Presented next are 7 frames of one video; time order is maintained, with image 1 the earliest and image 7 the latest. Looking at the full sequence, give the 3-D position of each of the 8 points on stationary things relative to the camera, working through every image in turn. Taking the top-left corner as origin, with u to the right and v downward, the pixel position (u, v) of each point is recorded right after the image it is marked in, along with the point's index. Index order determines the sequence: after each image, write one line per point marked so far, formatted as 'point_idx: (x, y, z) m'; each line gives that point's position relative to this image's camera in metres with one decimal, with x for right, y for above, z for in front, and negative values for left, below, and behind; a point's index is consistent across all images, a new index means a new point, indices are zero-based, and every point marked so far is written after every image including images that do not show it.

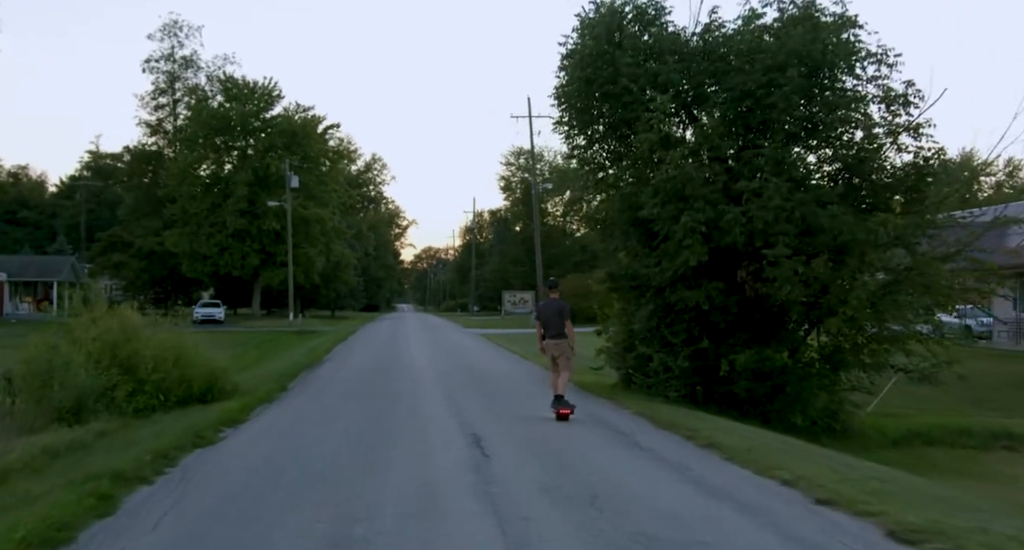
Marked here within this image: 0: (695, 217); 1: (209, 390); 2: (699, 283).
0: (+2.7, +0.9, +13.1) m
1: (-5.1, -1.9, +14.7) m
2: (+3.0, -0.1, +14.0) m
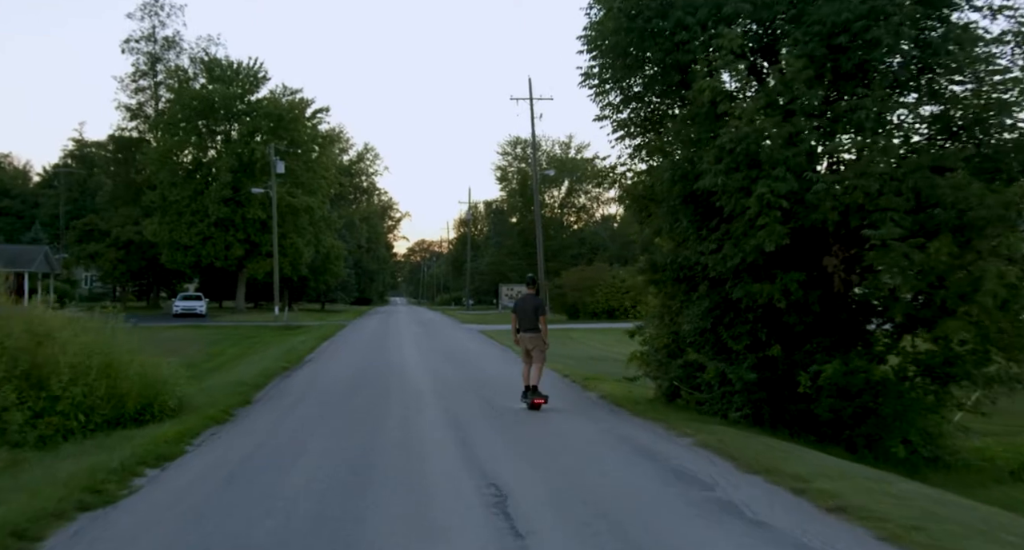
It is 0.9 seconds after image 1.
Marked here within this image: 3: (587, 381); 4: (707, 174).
0: (+3.0, +1.0, +10.1) m
1: (-4.8, -1.7, +11.6) m
2: (+3.2, 0.0, +11.0) m
3: (+1.5, -2.1, +17.3) m
4: (+2.4, +1.2, +10.7) m
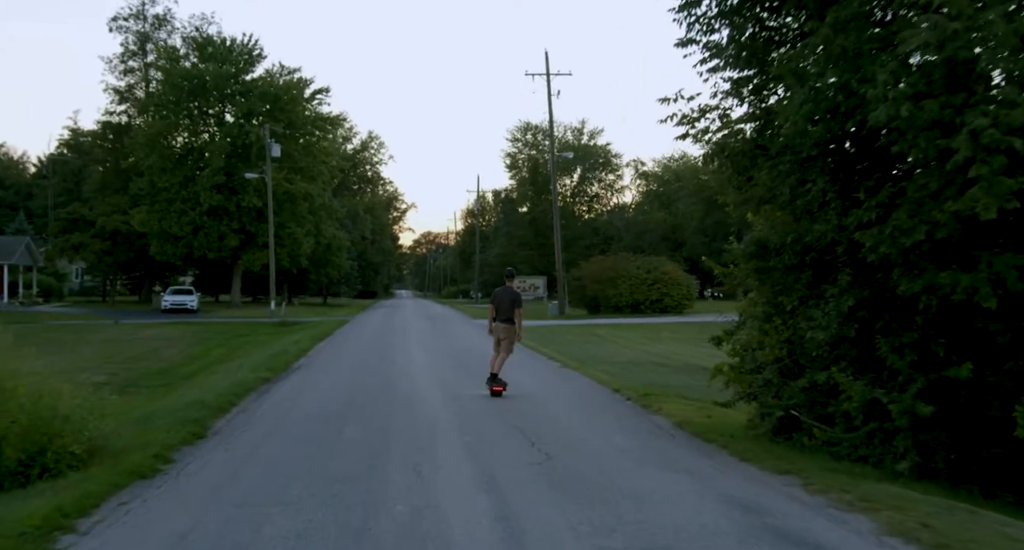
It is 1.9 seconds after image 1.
0: (+3.5, +1.1, +6.3) m
1: (-4.3, -1.6, +8.0) m
2: (+3.8, +0.1, +7.2) m
3: (+2.0, -1.9, +13.5) m
4: (+2.9, +1.4, +7.0) m
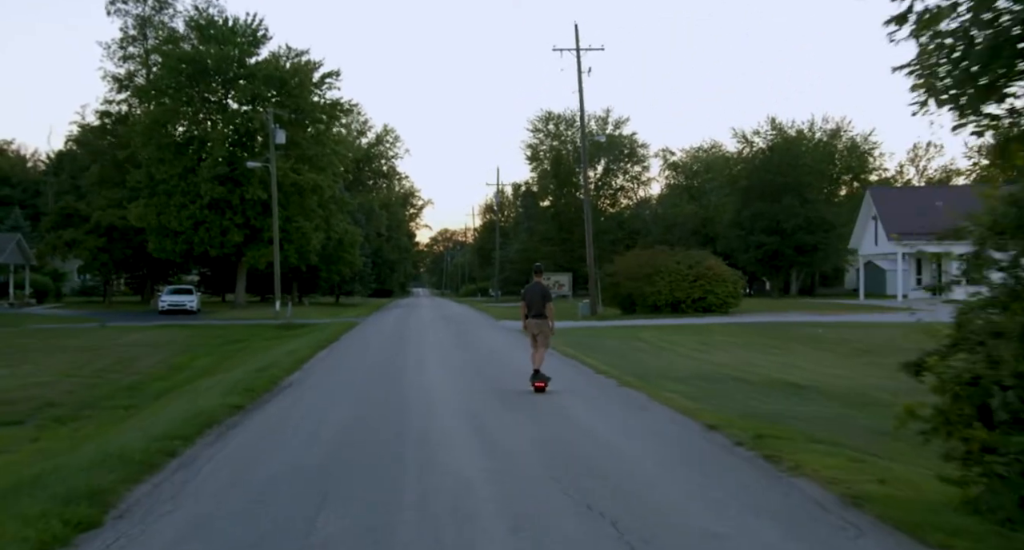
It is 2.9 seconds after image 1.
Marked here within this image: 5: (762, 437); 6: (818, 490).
0: (+4.0, +1.2, +2.2) m
1: (-3.7, -1.6, +4.0) m
2: (+4.3, +0.2, +3.1) m
3: (+2.7, -1.8, +9.5) m
4: (+3.4, +1.4, +2.9) m
5: (+2.7, -1.8, +9.5) m
6: (+2.6, -1.8, +7.4) m
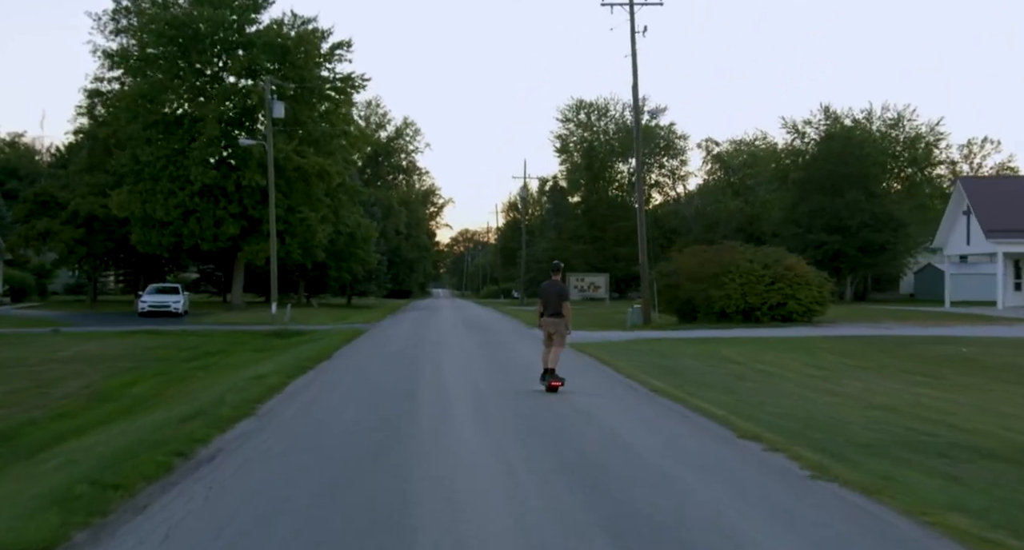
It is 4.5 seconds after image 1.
0: (+4.6, +1.3, -4.4) m
1: (-3.1, -1.5, -2.5) m
2: (+4.9, +0.3, -3.5) m
3: (+3.4, -1.7, +2.9) m
4: (+4.0, +1.5, -3.7) m
5: (+3.5, -1.7, +2.9) m
6: (+3.3, -1.8, +0.9) m
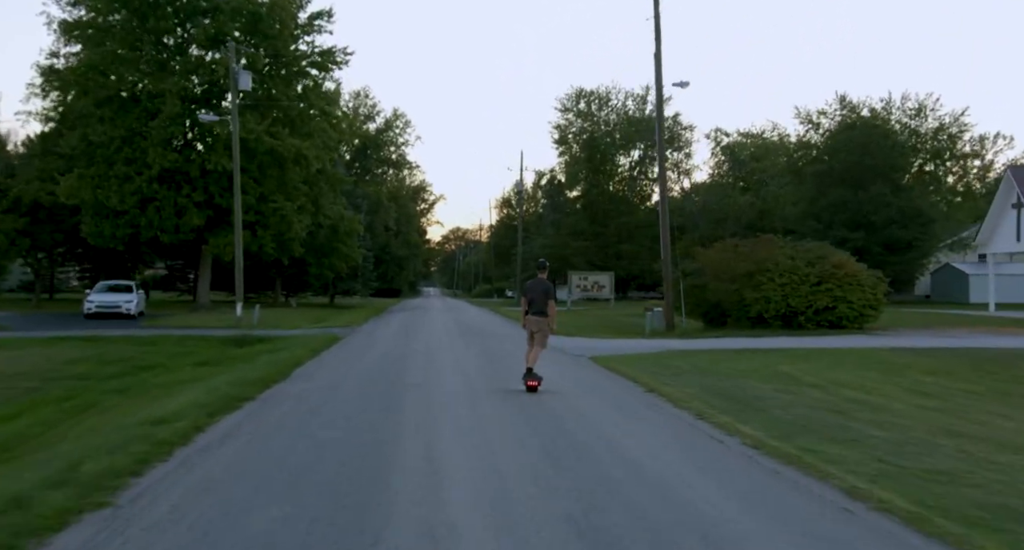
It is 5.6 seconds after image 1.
0: (+5.1, +1.3, -9.1) m
1: (-2.7, -1.4, -7.2) m
2: (+5.3, +0.3, -8.2) m
3: (+3.8, -1.7, -1.8) m
4: (+4.5, +1.5, -8.4) m
5: (+3.9, -1.7, -1.8) m
6: (+3.7, -1.7, -3.8) m
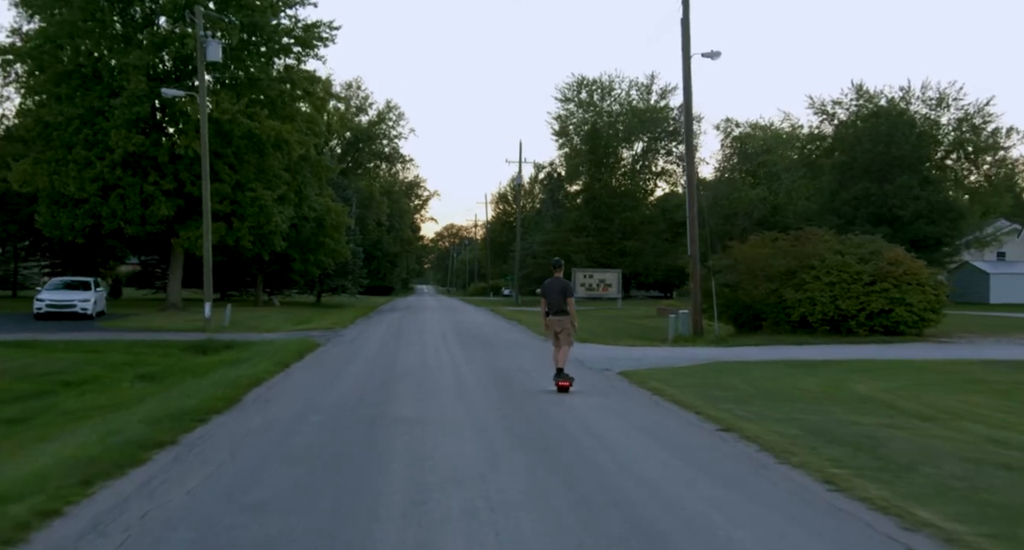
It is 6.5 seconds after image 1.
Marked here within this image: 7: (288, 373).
0: (+5.5, +1.2, -12.8) m
1: (-2.3, -1.4, -11.0) m
2: (+5.8, +0.3, -11.9) m
3: (+4.2, -1.7, -5.5) m
4: (+4.9, +1.5, -12.1) m
5: (+4.2, -1.7, -5.4) m
6: (+4.1, -1.7, -7.5) m
7: (-4.2, -2.0, +16.2) m
